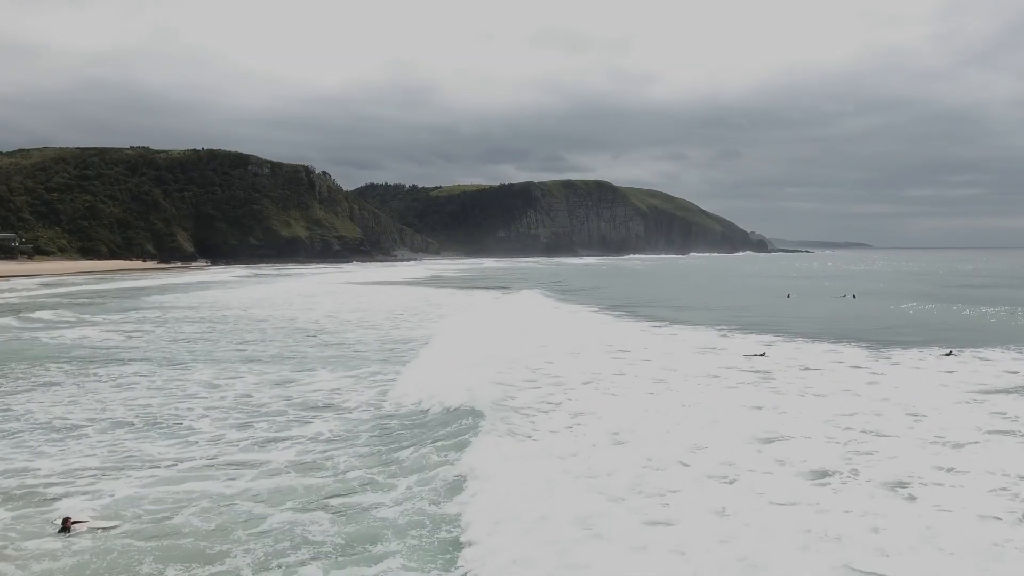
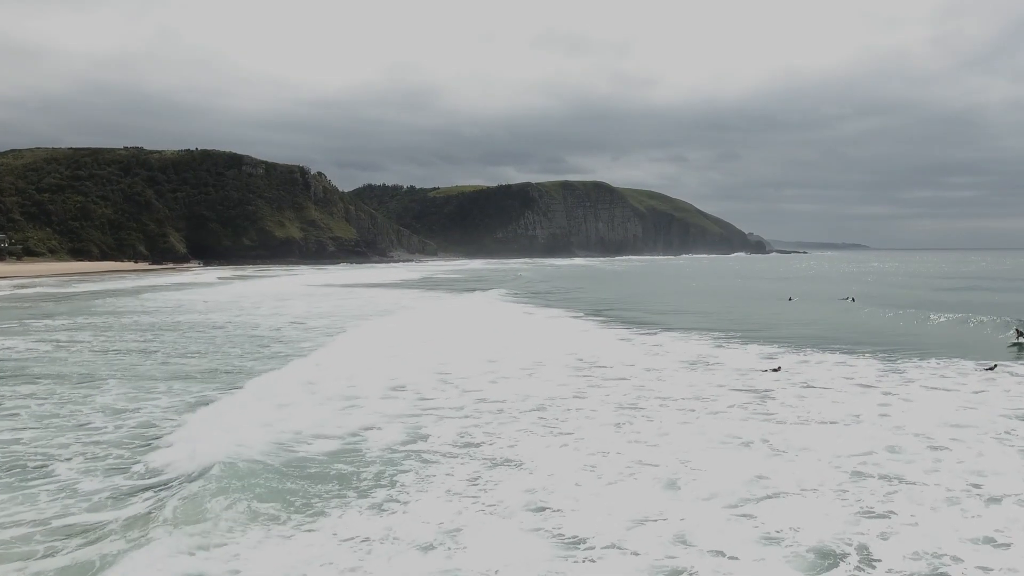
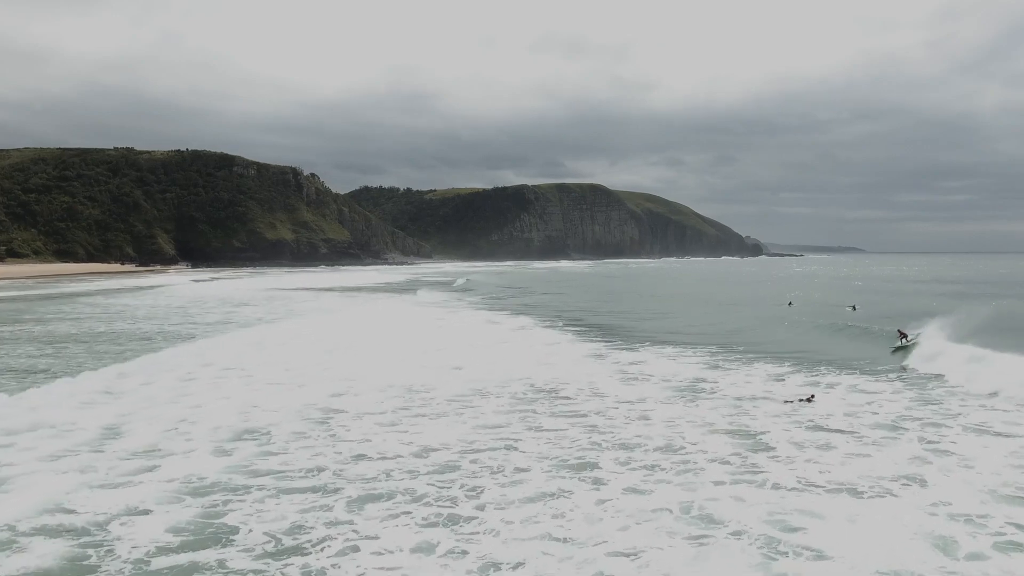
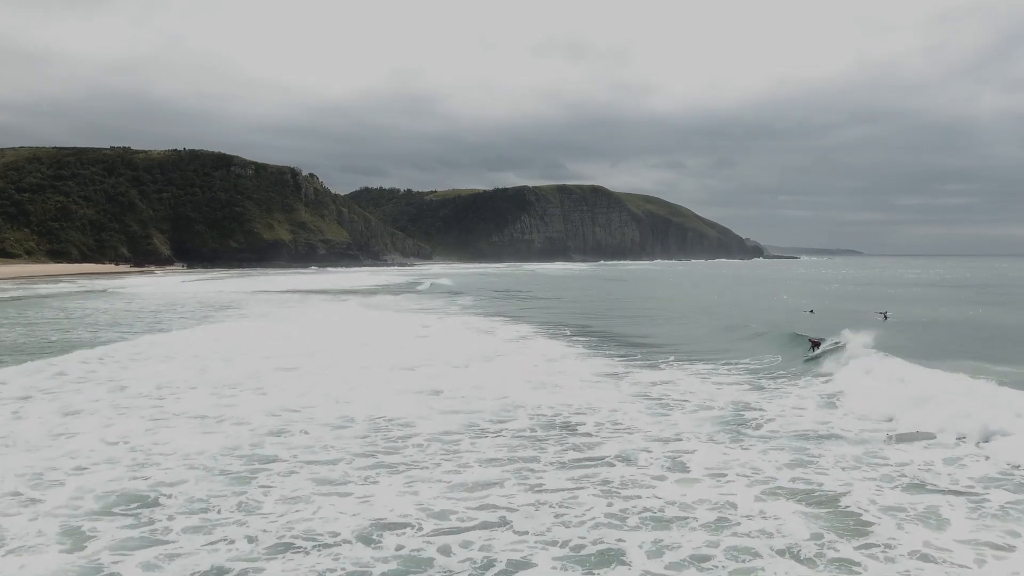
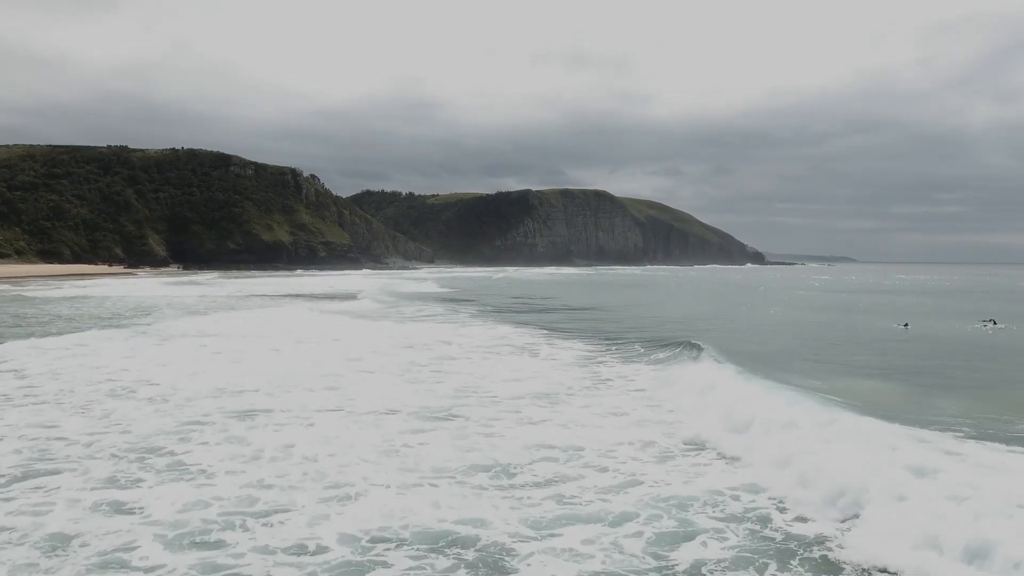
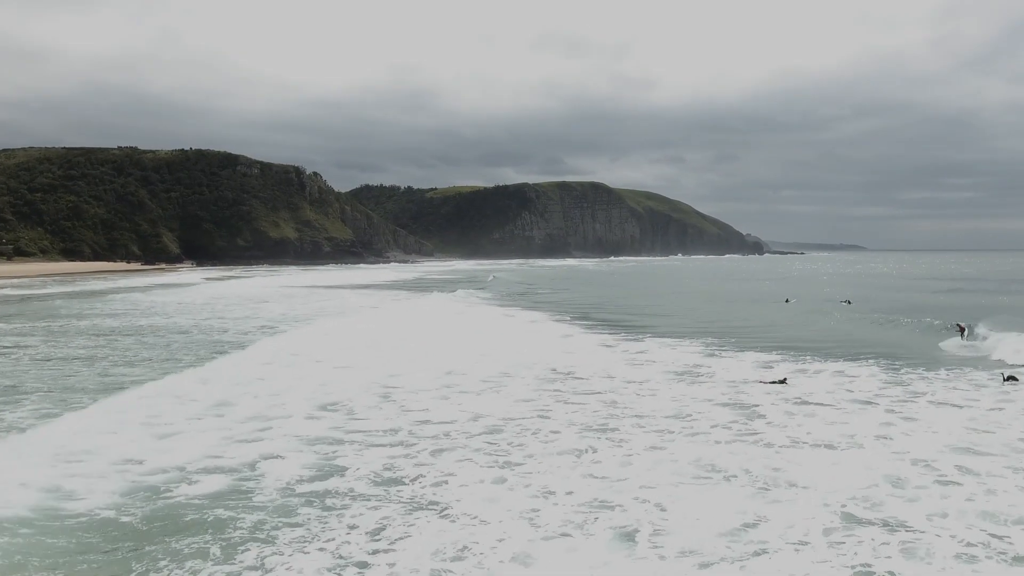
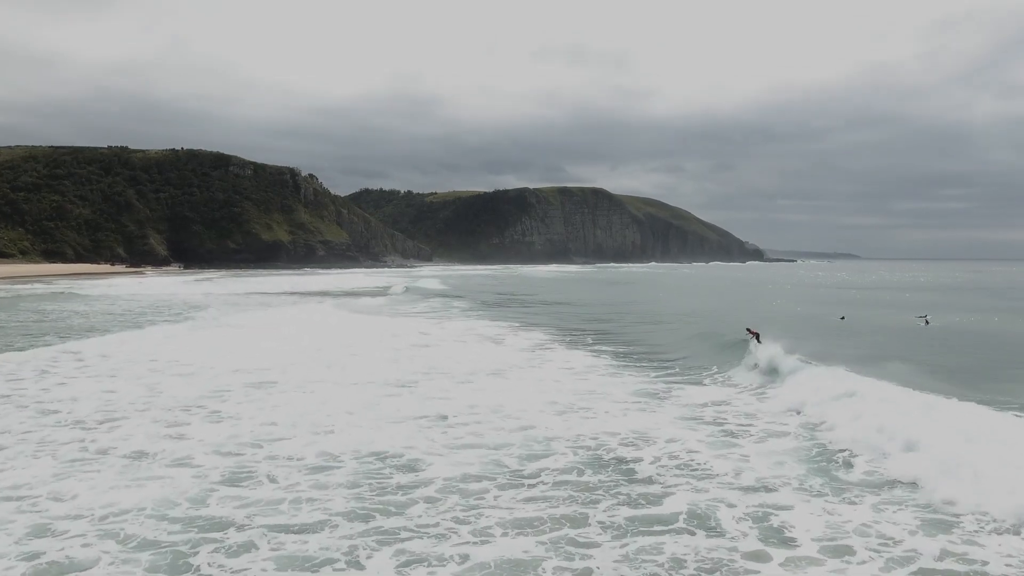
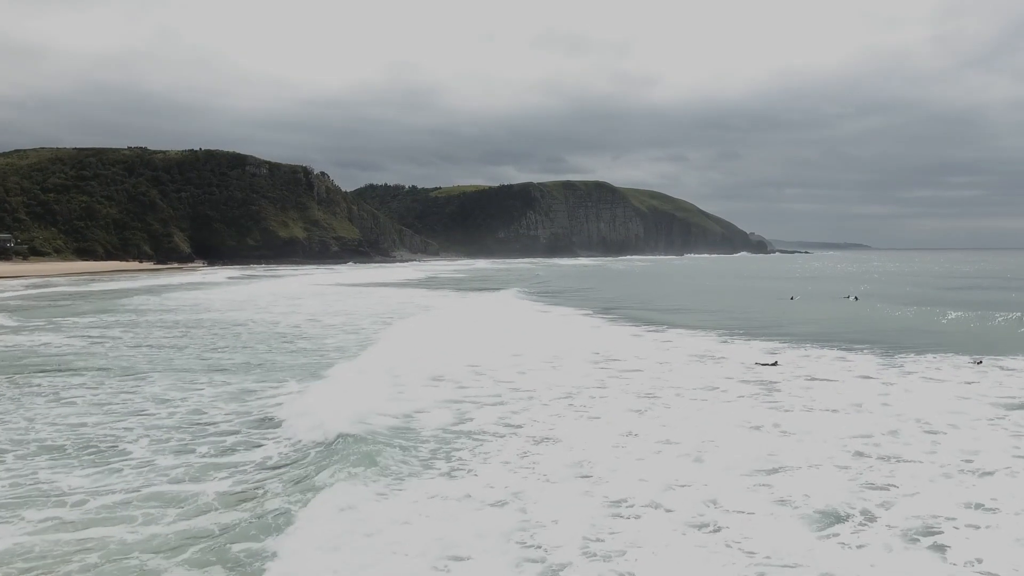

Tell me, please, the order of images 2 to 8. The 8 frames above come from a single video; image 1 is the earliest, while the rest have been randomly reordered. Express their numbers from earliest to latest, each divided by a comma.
8, 2, 6, 3, 4, 7, 5
